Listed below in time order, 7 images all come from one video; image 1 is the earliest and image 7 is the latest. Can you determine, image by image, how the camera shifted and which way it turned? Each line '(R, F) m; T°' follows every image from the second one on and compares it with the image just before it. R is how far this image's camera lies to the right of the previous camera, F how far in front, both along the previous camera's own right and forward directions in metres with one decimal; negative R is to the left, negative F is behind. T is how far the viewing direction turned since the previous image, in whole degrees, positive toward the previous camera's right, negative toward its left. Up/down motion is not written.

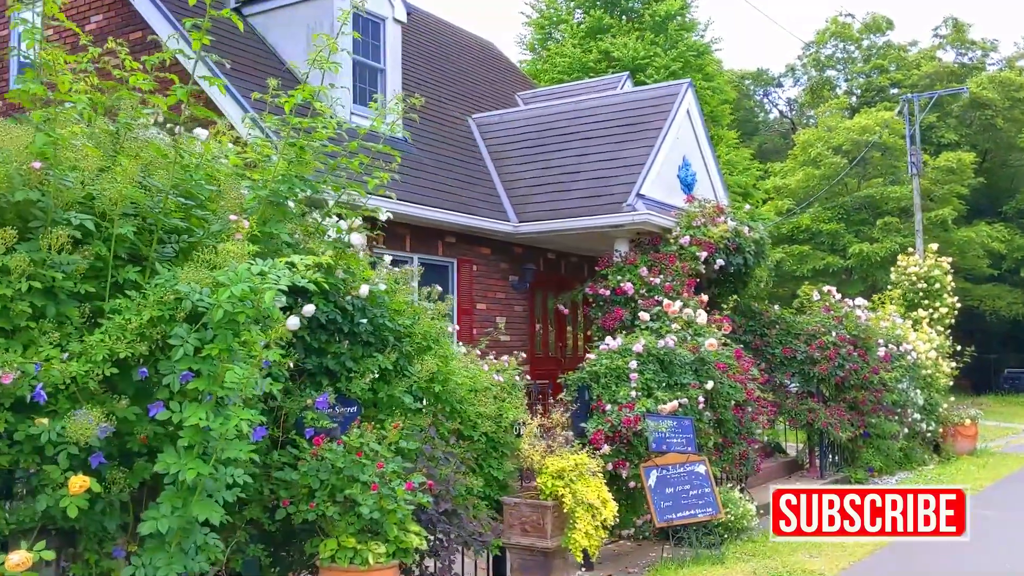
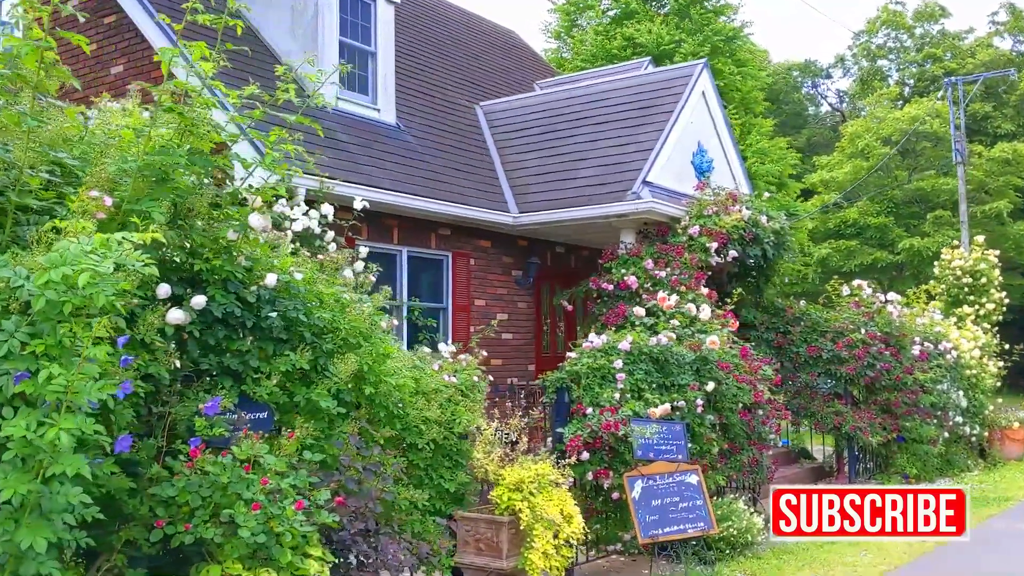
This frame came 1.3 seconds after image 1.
(+0.5, +0.6) m; -3°
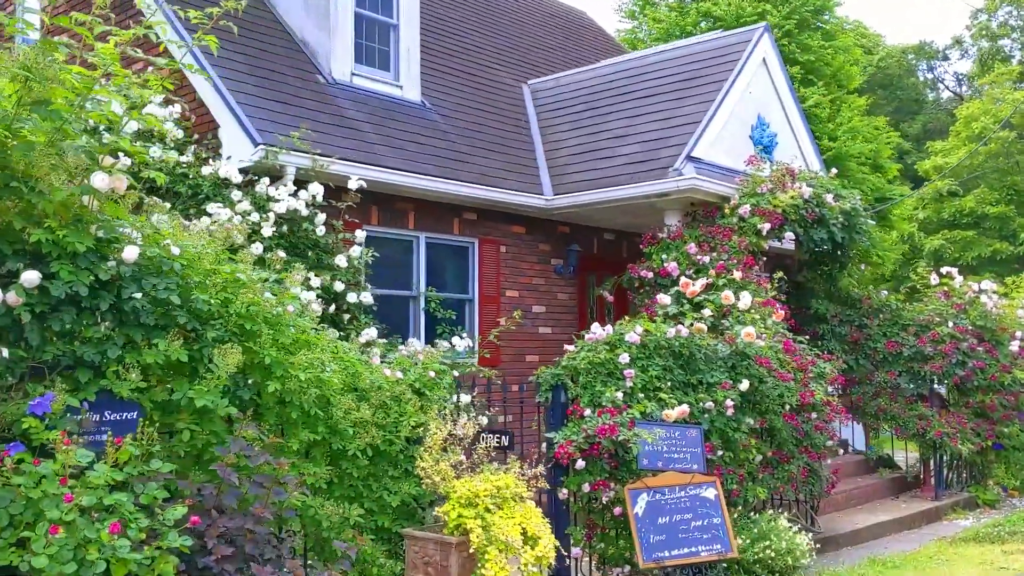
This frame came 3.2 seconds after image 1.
(+0.7, +0.9) m; -6°
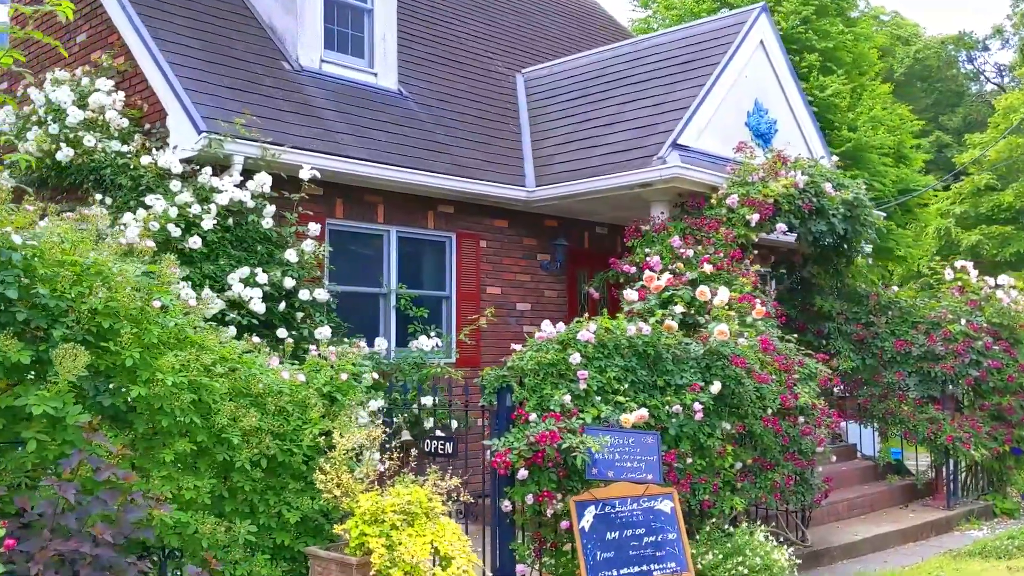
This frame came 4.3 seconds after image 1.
(+0.5, +0.5) m; -2°
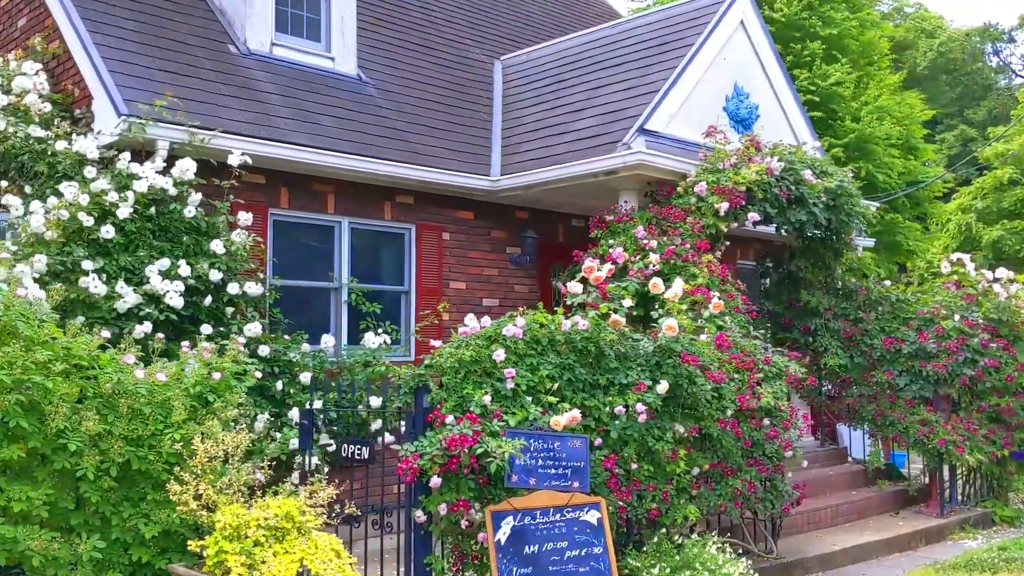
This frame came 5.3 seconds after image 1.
(+0.5, +0.5) m; -2°
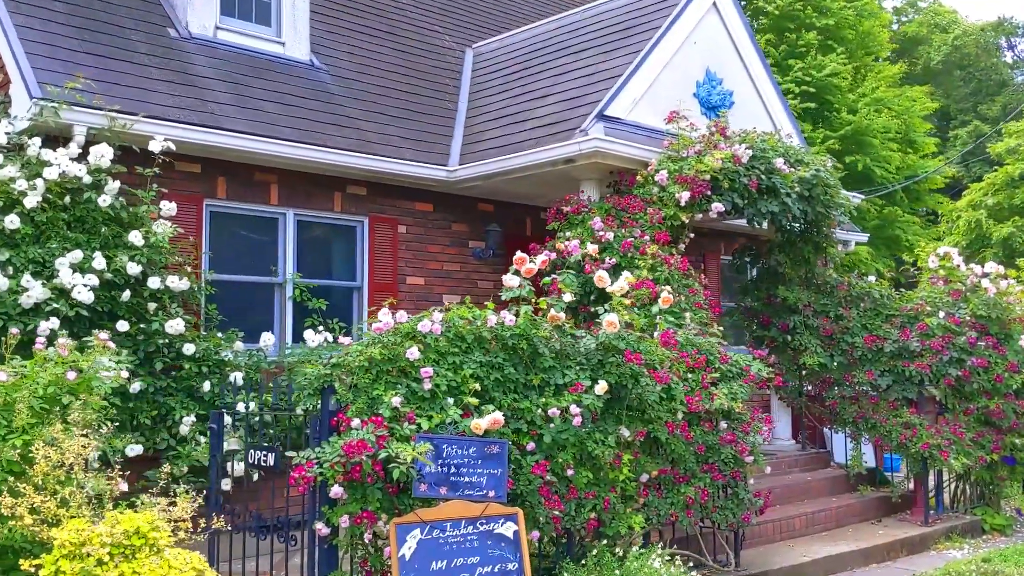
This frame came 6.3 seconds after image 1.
(+0.5, +0.4) m; -1°
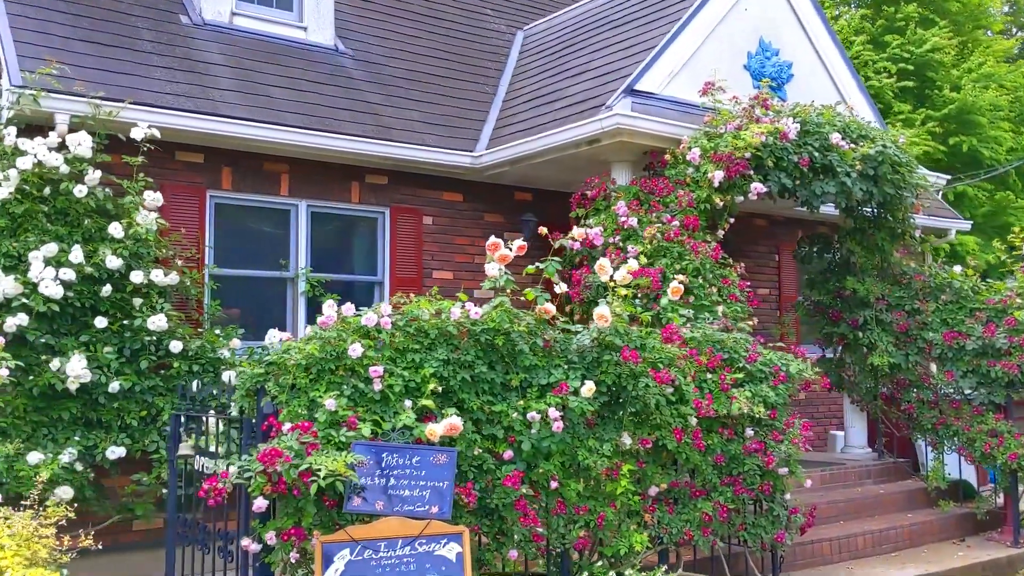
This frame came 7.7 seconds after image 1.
(+0.7, +0.6) m; -7°
